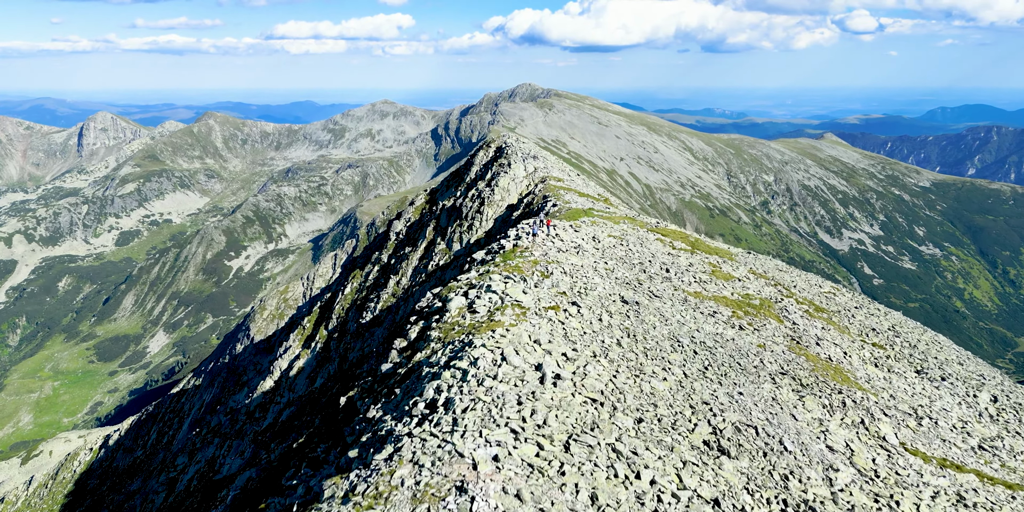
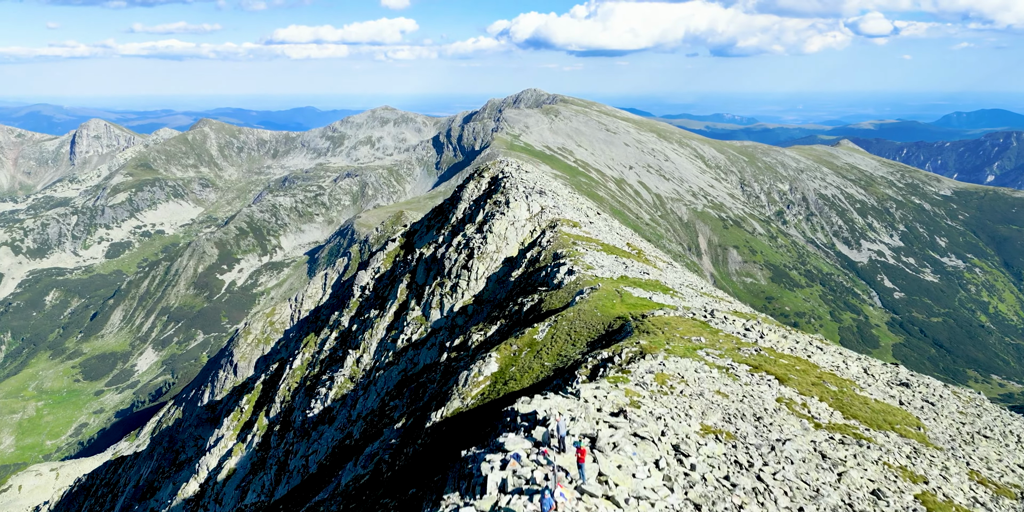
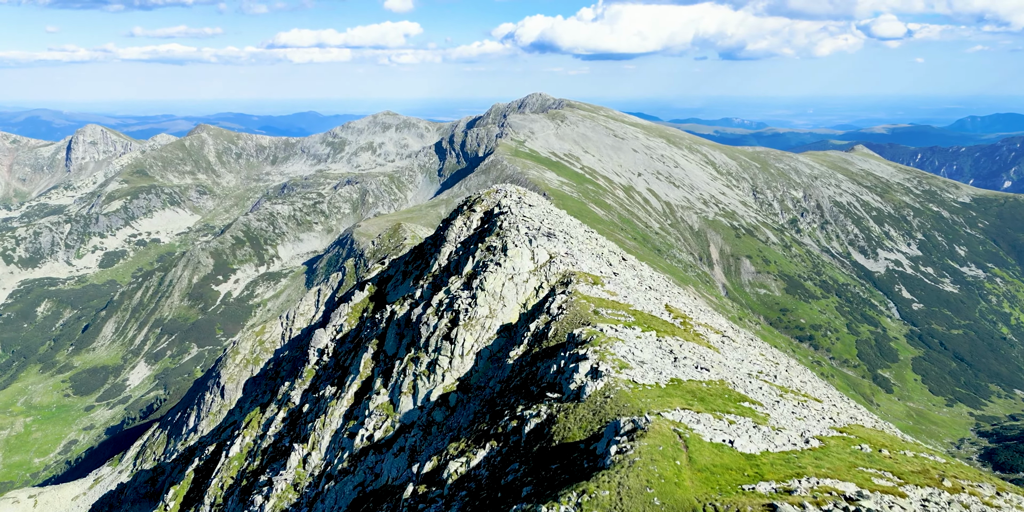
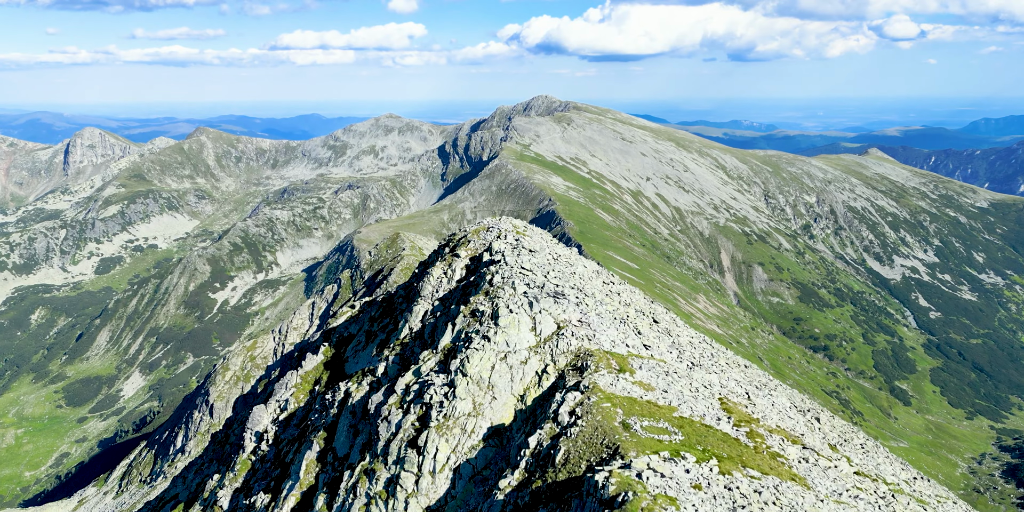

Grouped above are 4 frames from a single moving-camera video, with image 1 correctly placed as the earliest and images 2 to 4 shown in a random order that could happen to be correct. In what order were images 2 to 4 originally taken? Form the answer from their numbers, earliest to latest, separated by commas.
2, 3, 4
